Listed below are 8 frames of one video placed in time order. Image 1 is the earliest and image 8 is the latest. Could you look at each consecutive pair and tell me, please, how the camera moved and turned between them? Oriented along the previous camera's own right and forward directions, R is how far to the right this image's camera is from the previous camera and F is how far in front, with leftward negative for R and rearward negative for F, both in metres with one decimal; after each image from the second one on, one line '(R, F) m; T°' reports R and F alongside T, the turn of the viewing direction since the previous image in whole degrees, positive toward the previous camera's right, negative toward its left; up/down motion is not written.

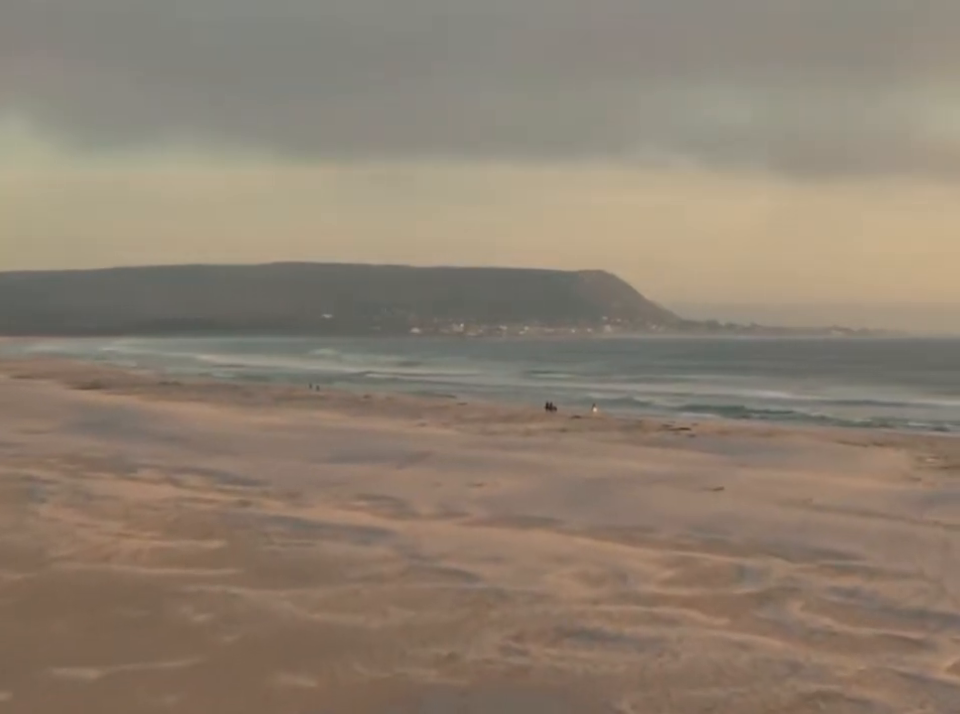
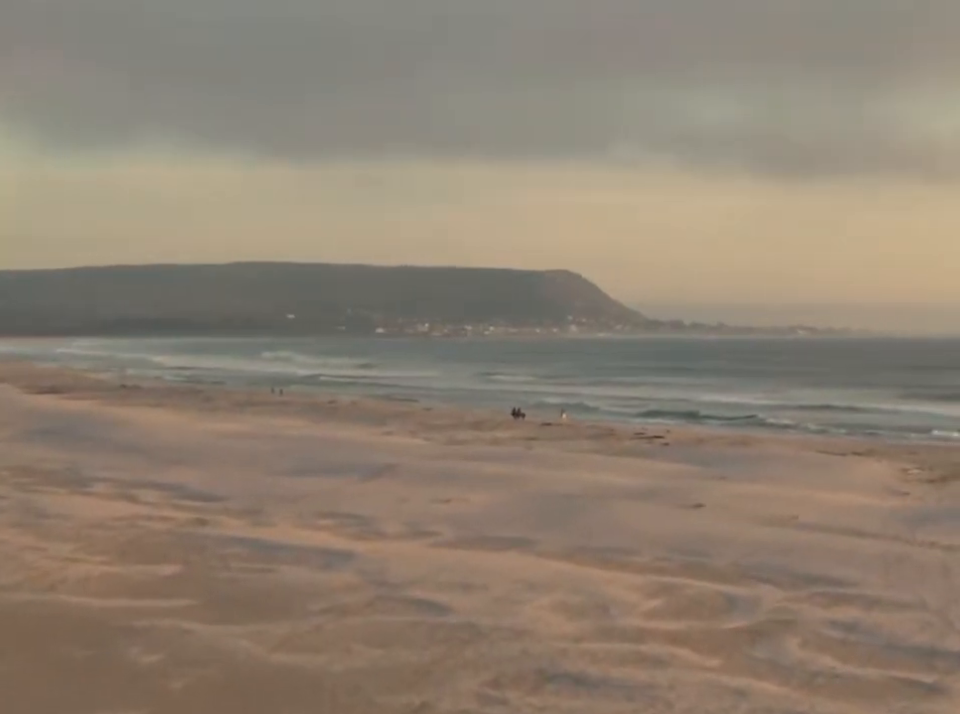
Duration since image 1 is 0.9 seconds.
(0.0, +0.7) m; +1°
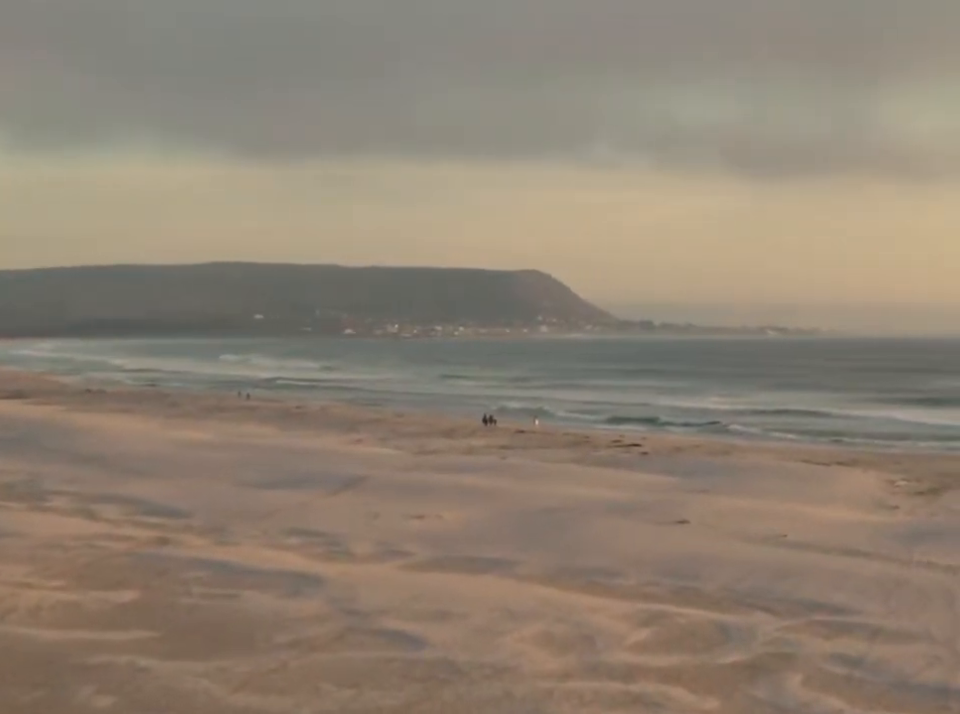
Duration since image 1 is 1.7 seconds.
(0.0, +0.6) m; +1°
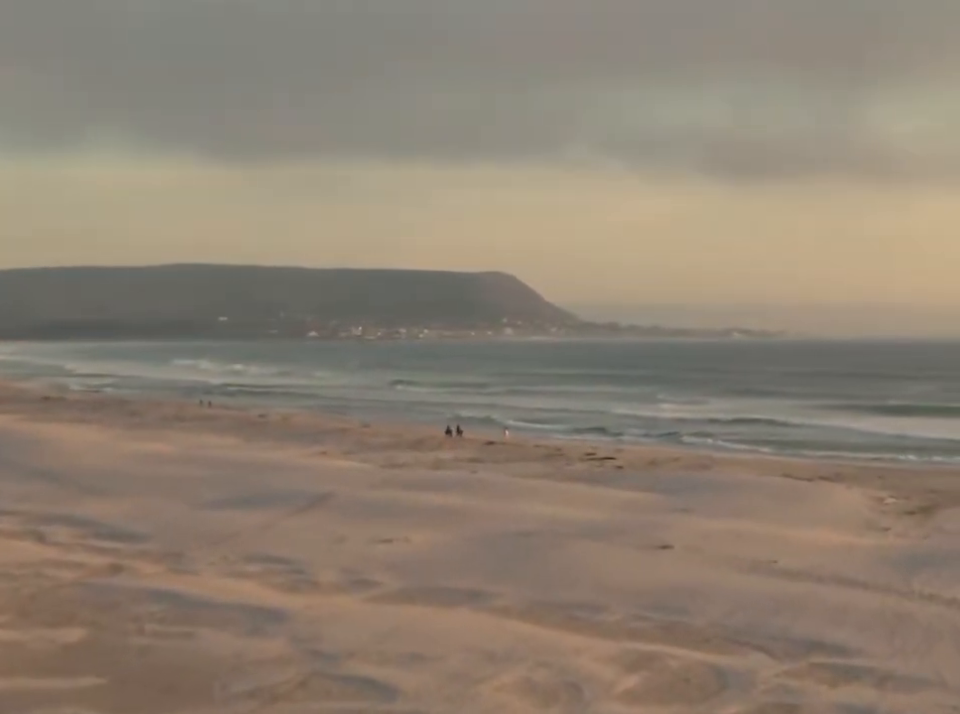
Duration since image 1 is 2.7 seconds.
(-0.1, +0.7) m; +1°
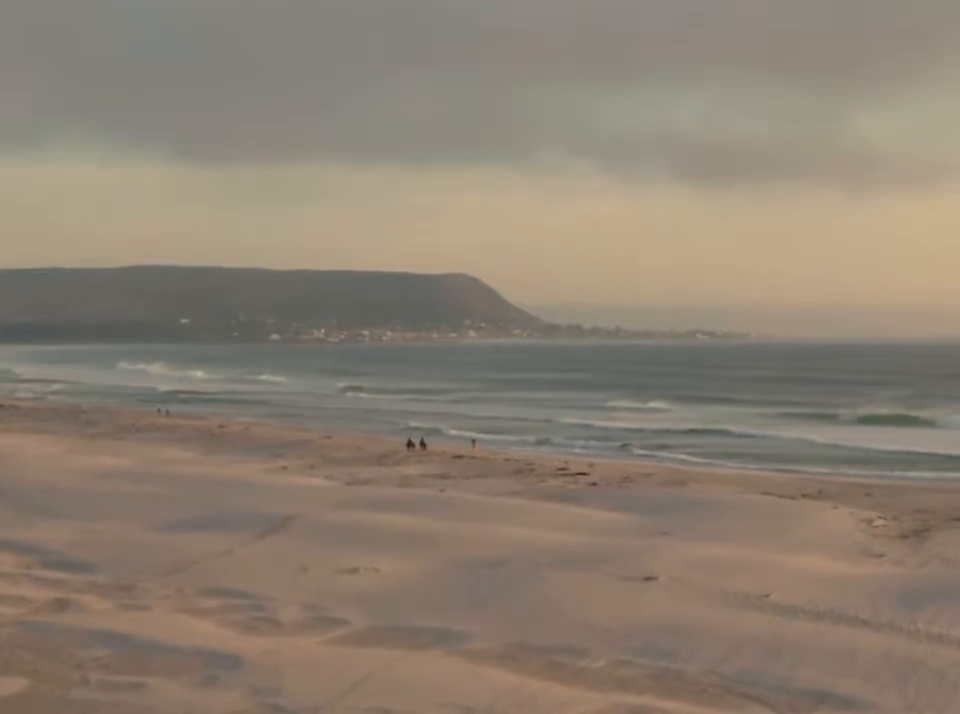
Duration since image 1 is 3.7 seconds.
(-0.1, +0.8) m; +2°
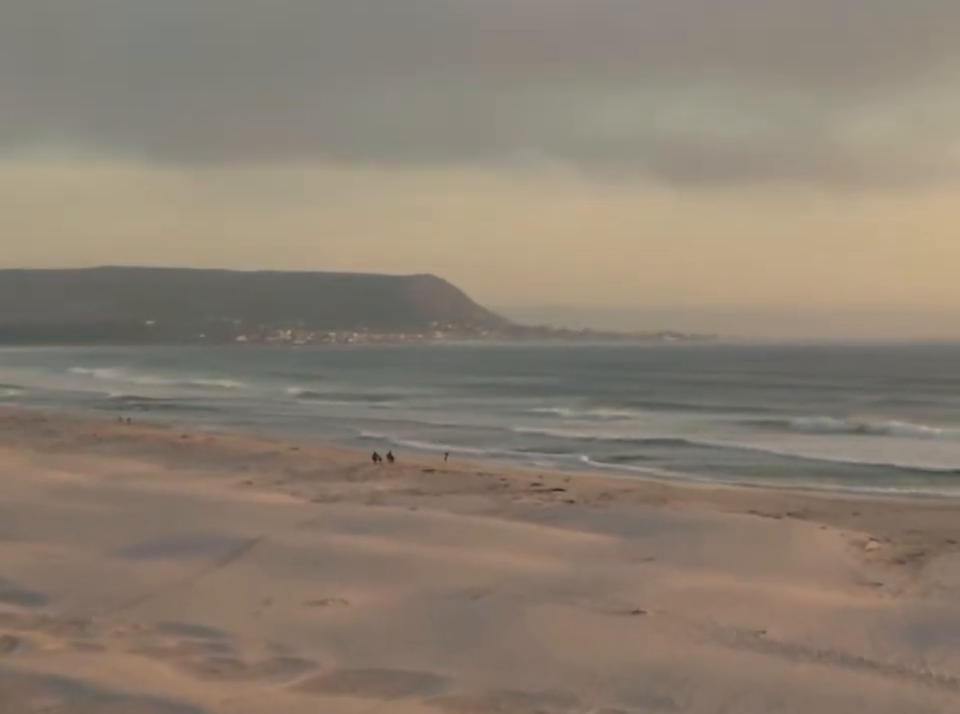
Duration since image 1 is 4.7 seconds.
(-0.1, +0.7) m; +1°
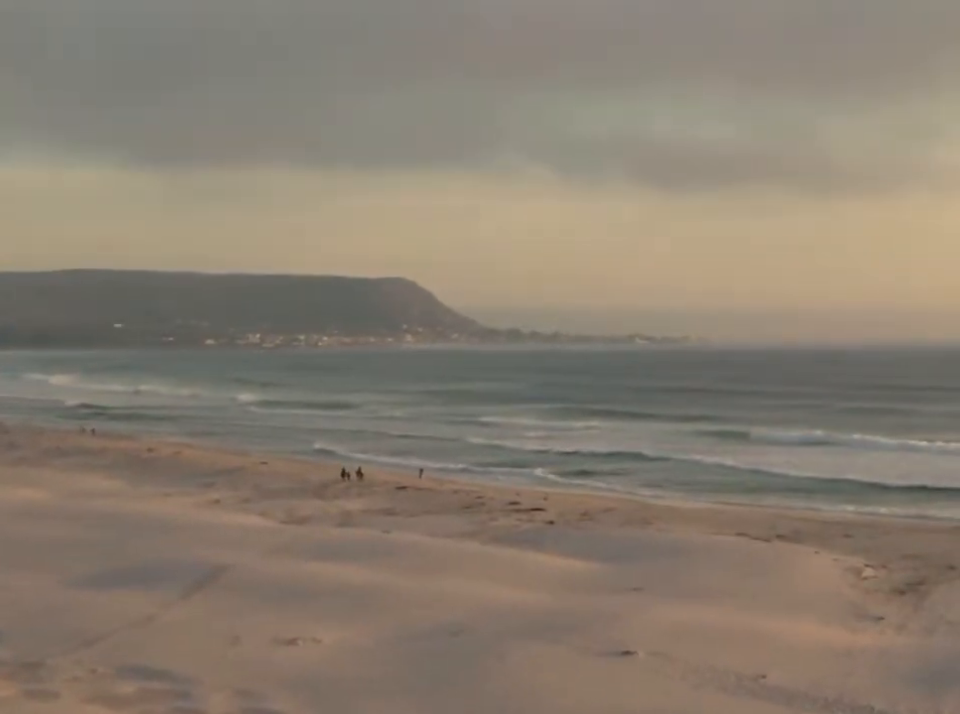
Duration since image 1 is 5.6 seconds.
(-0.1, +0.7) m; +1°
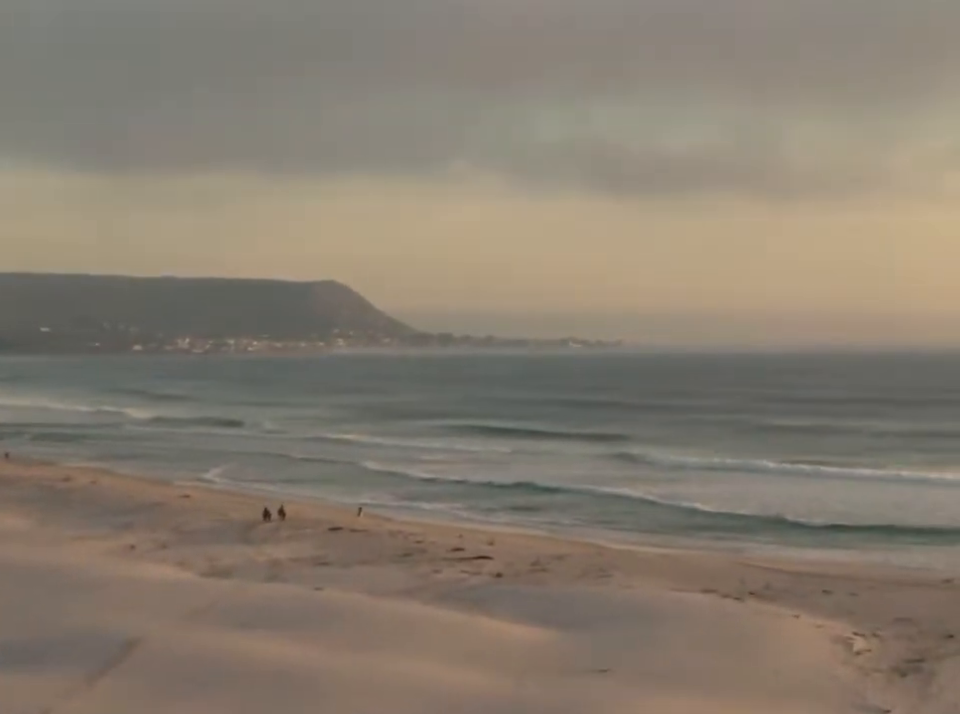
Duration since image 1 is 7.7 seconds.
(-0.1, +1.6) m; +3°
